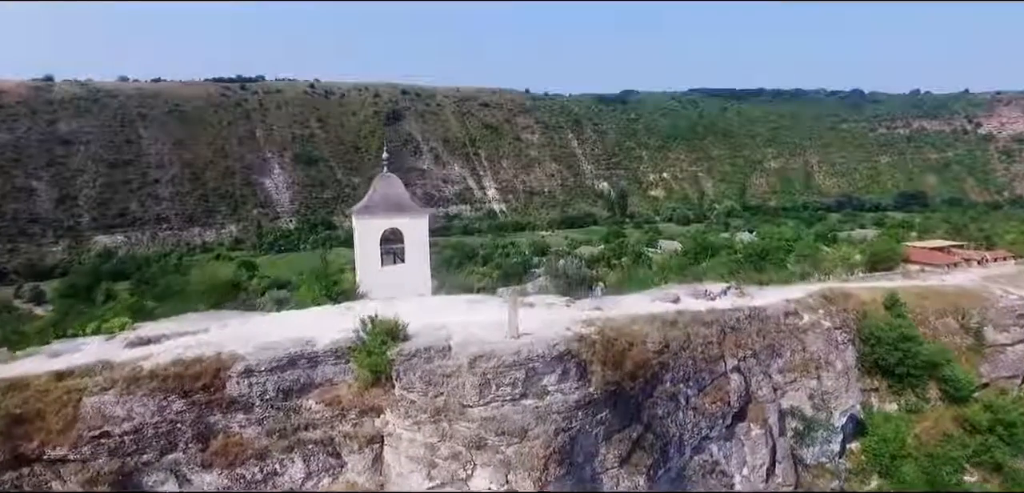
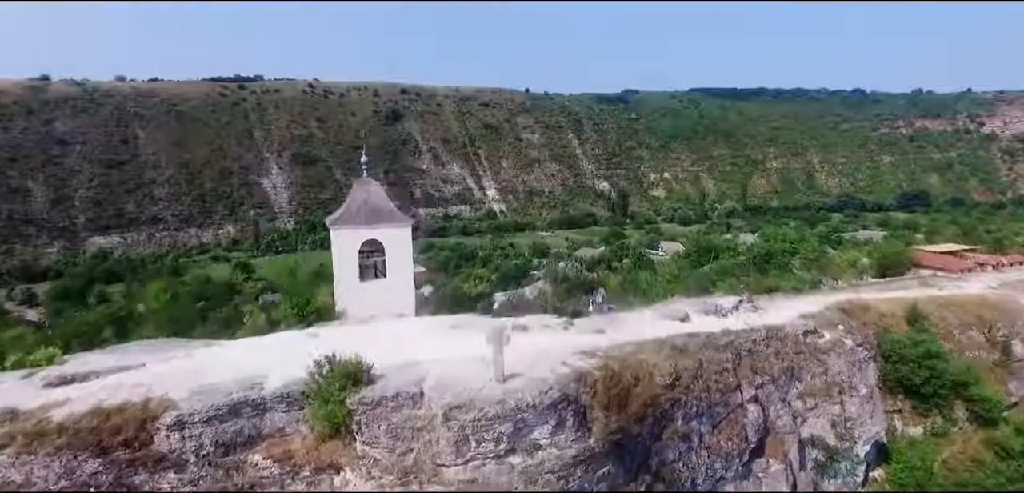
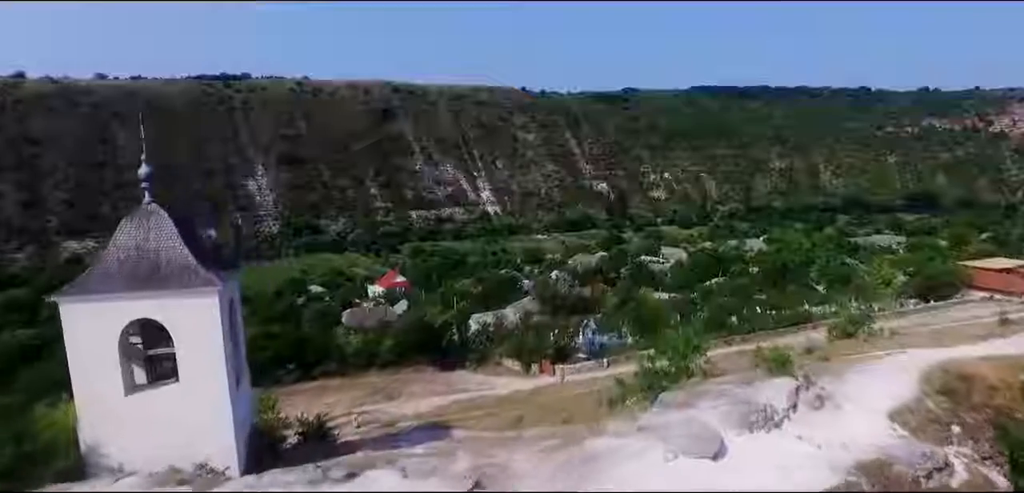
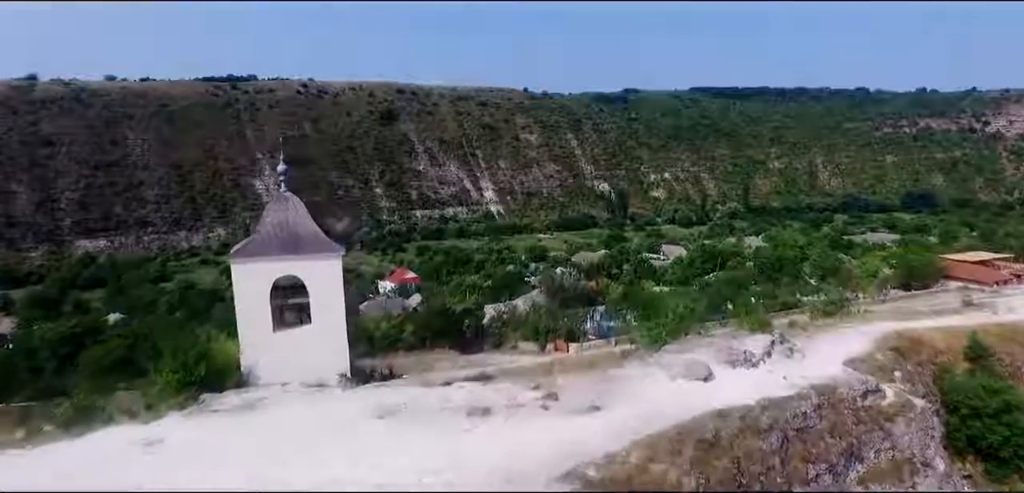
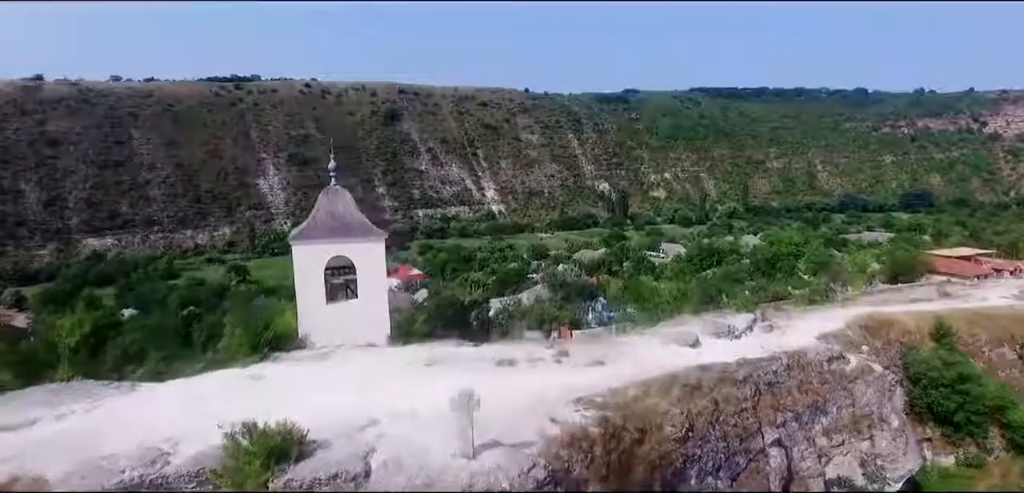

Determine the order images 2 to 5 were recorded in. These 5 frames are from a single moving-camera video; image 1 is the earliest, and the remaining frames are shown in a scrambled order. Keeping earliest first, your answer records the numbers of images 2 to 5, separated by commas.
2, 5, 4, 3
